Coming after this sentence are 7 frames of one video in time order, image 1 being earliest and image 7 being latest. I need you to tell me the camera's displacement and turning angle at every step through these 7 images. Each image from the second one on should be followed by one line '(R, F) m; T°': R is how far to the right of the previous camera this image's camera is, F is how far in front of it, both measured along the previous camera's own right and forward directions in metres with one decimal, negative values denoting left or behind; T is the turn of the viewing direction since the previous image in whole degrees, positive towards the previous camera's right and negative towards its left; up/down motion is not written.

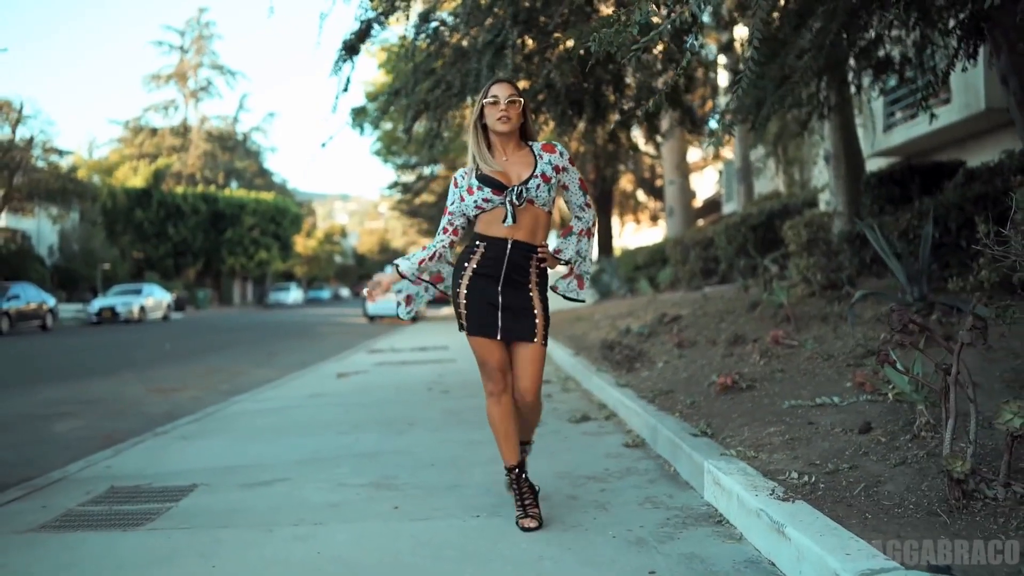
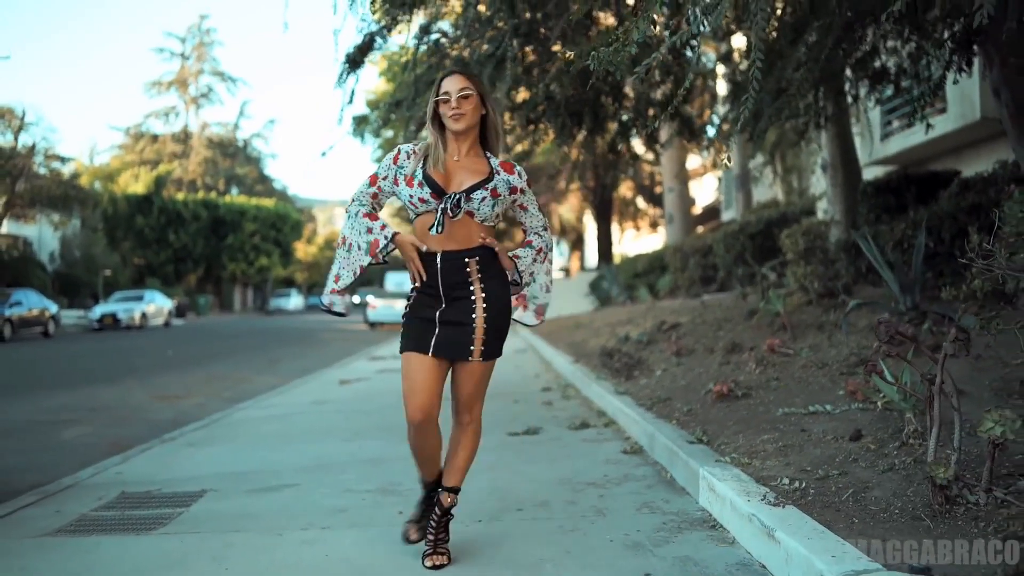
(0.0, -0.1) m; 0°
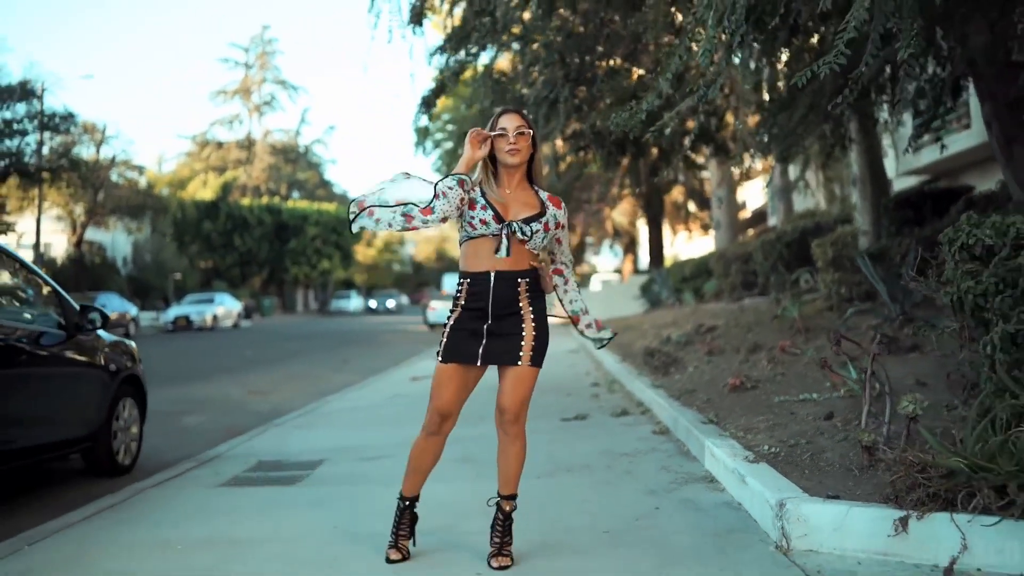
(0.0, -1.5) m; -3°
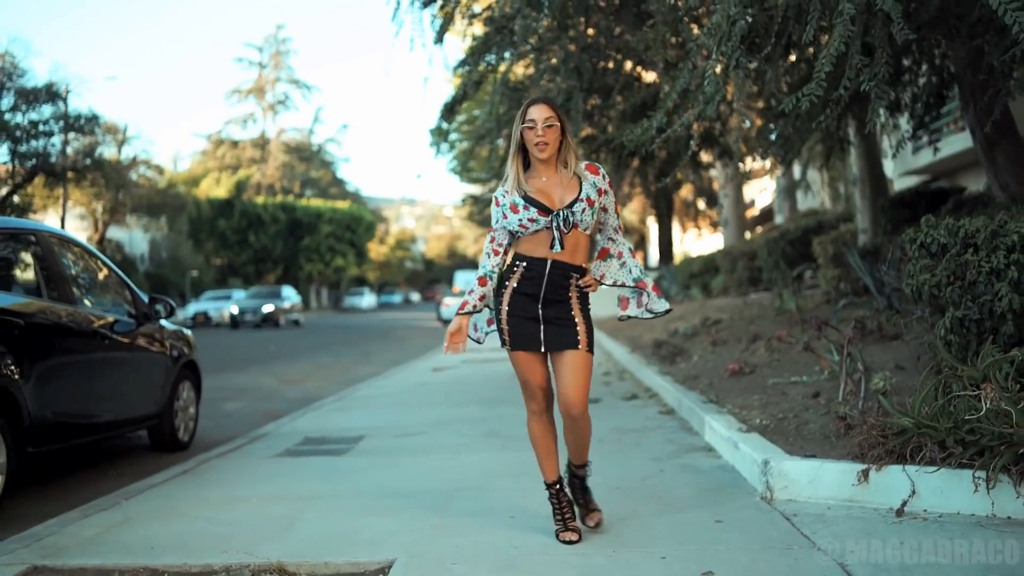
(-0.1, -0.8) m; -1°
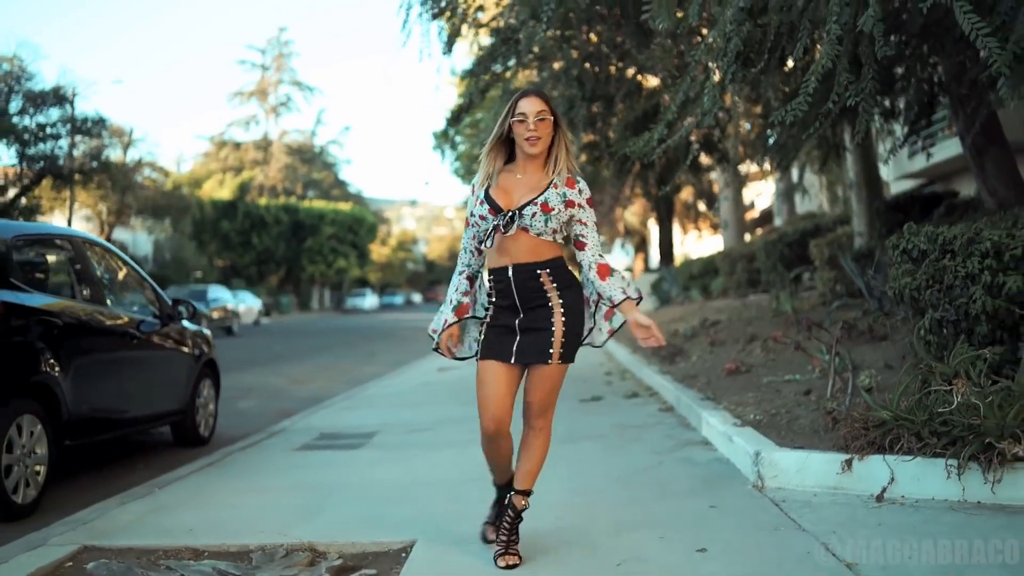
(0.0, -0.4) m; 0°
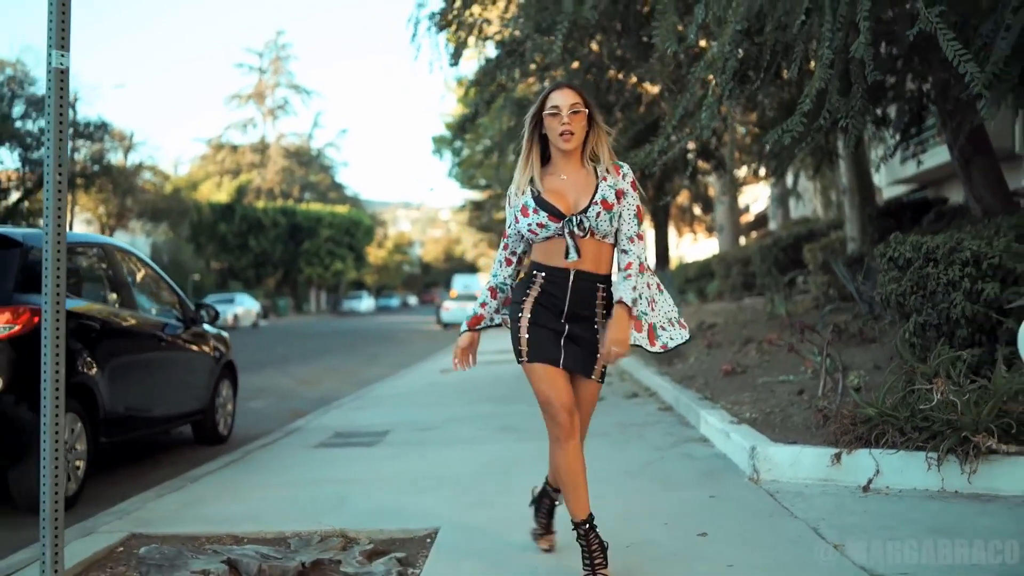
(-0.1, -0.4) m; 0°
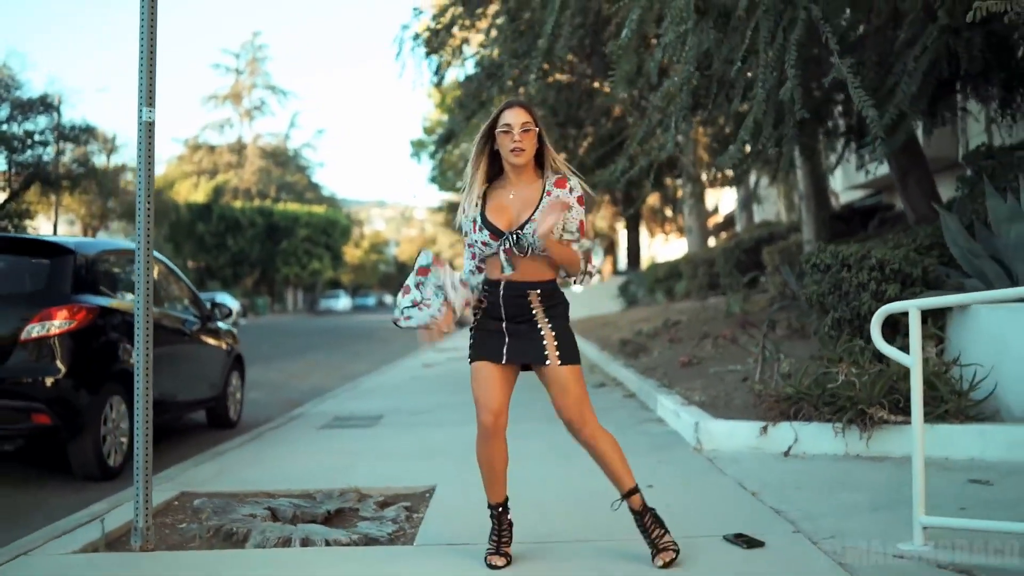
(-0.1, -1.1) m; +1°
